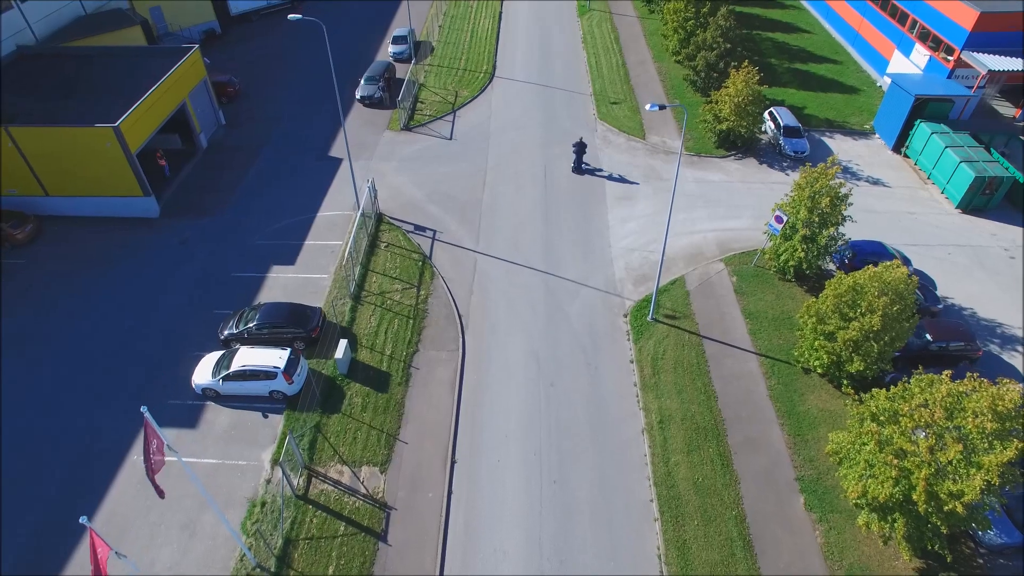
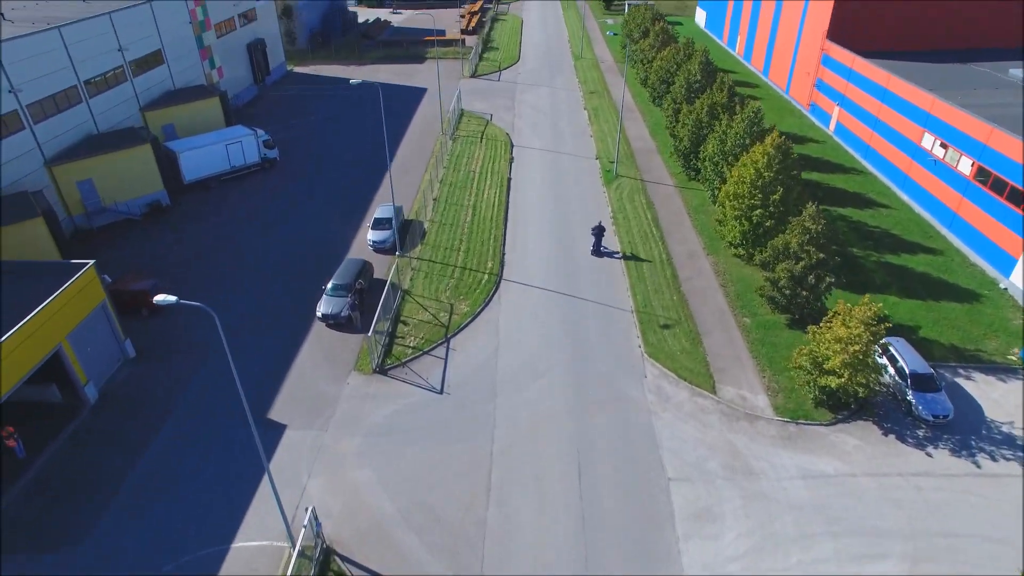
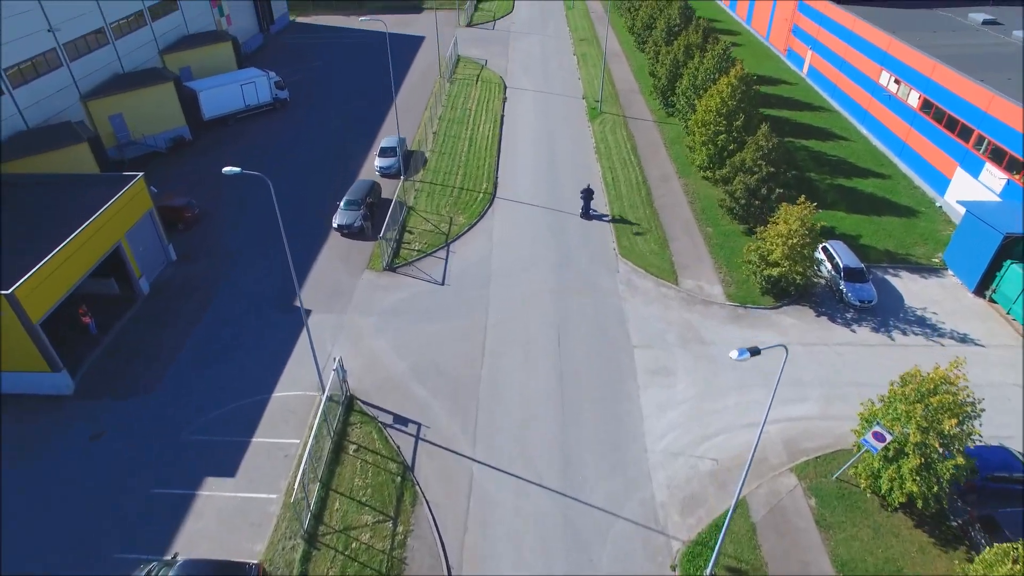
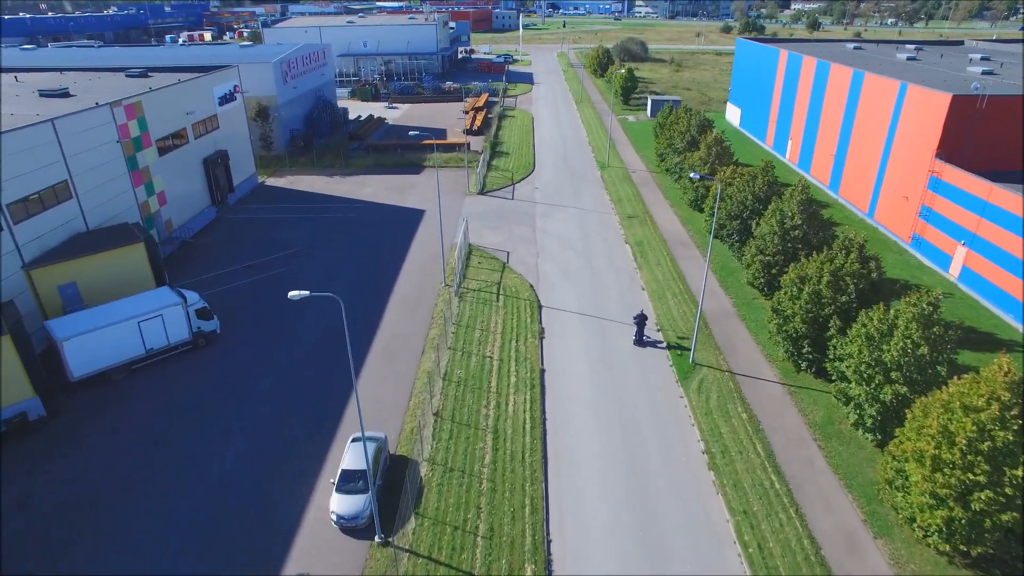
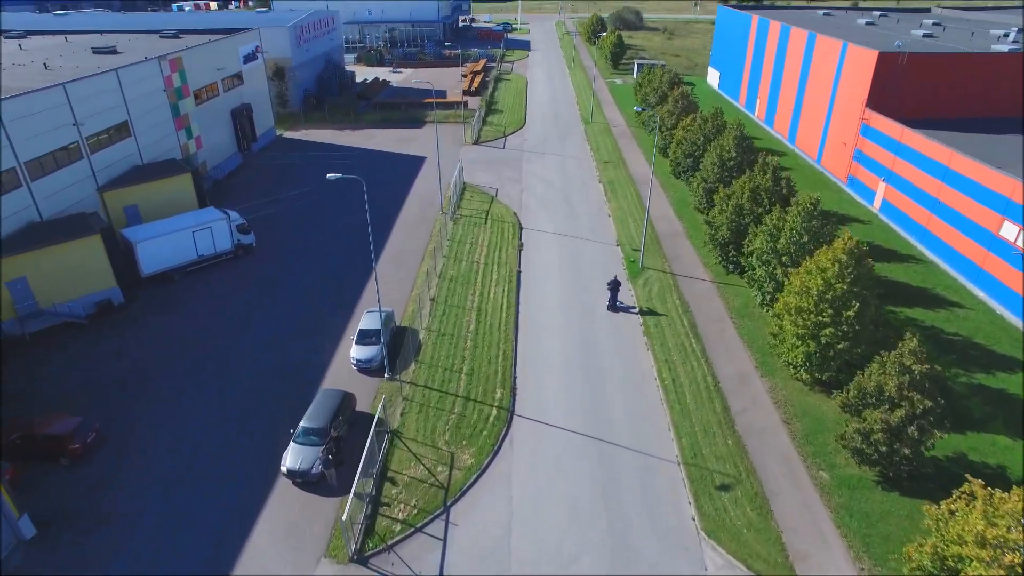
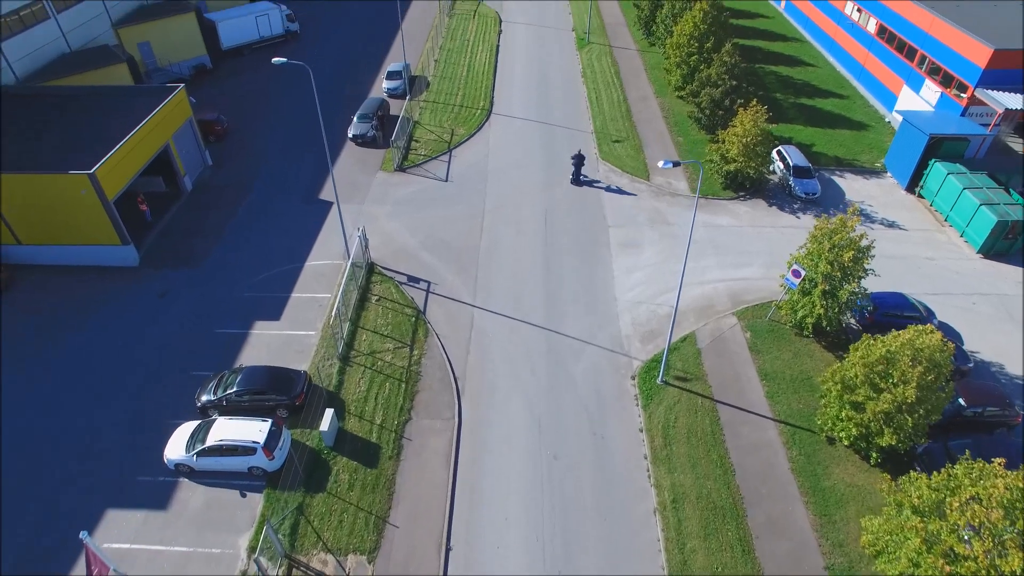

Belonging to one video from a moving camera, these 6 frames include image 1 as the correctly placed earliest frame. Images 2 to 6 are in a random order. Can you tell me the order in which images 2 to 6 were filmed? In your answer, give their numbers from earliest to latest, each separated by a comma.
6, 3, 2, 5, 4
